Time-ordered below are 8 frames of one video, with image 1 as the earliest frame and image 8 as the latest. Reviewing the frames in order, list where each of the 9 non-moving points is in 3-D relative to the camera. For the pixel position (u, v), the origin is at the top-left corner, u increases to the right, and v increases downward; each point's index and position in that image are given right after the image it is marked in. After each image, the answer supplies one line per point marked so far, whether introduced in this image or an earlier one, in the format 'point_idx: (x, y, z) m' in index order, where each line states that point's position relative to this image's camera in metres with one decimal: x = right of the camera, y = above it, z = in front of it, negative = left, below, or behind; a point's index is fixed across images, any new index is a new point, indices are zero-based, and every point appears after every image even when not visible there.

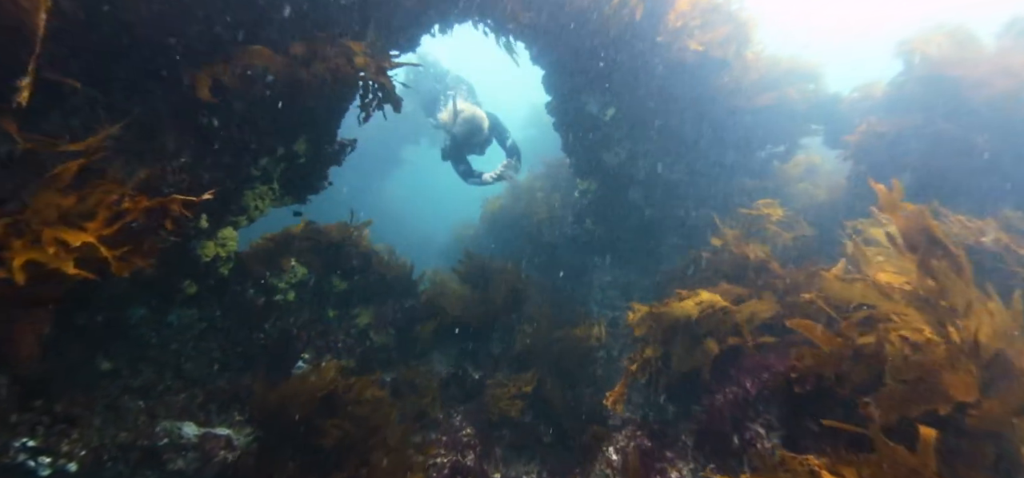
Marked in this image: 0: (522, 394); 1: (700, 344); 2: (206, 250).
0: (-0.1, -1.2, +3.2) m
1: (+1.2, -0.6, +2.7) m
2: (-2.1, -0.1, +3.4) m
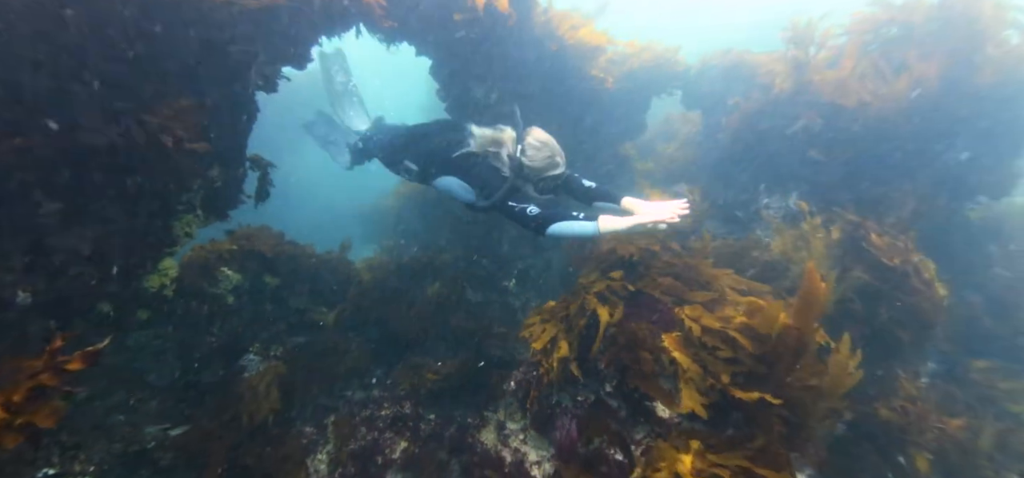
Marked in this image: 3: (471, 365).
0: (-0.8, -1.2, +4.1) m
1: (+0.5, -0.5, +3.7) m
2: (-2.9, -0.3, +3.8) m
3: (-0.4, -1.1, +4.1) m
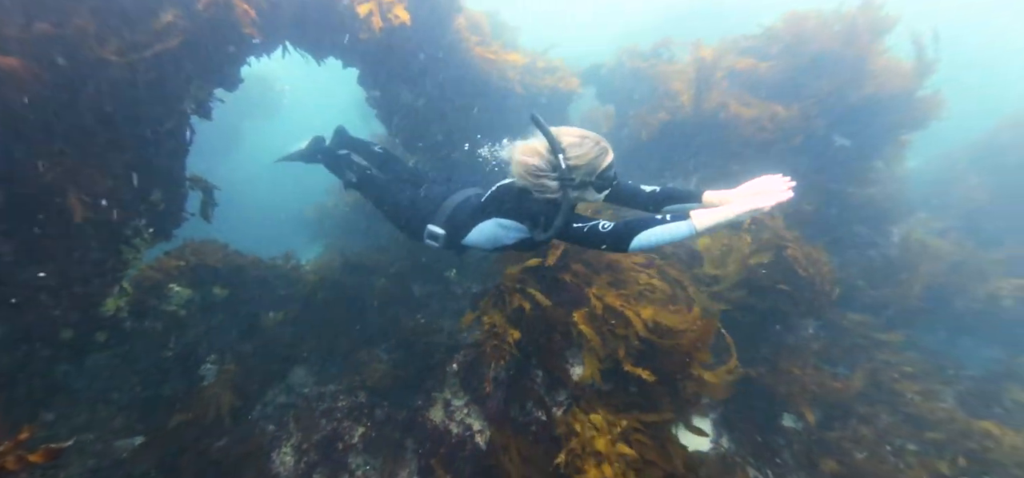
0: (-1.3, -1.2, +4.5) m
1: (0.0, -0.5, +4.2) m
2: (-3.4, -0.6, +4.0) m
3: (-0.9, -1.1, +4.6) m
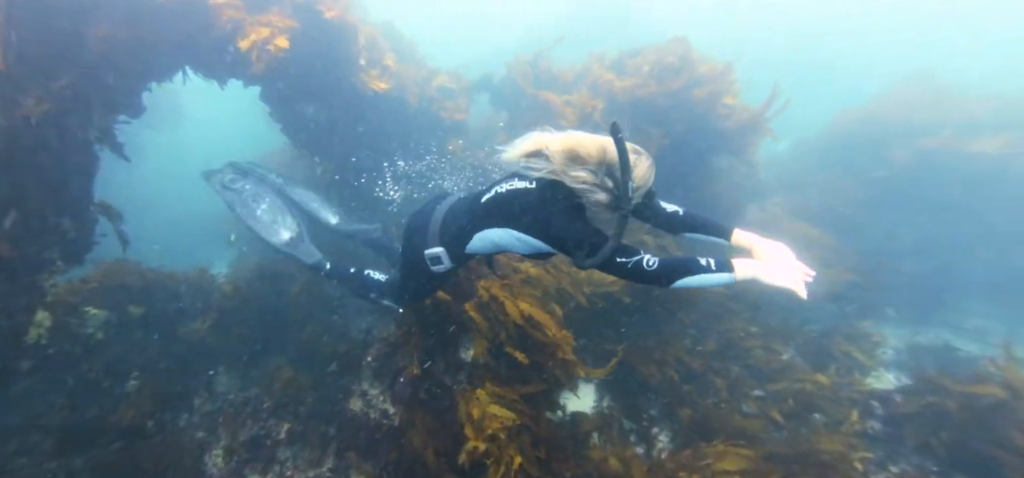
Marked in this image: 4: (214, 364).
0: (-2.3, -1.3, +4.9) m
1: (-1.0, -0.5, +4.7) m
2: (-4.4, -0.8, +4.2) m
3: (-1.9, -1.2, +5.0) m
4: (-3.1, -1.3, +5.0) m
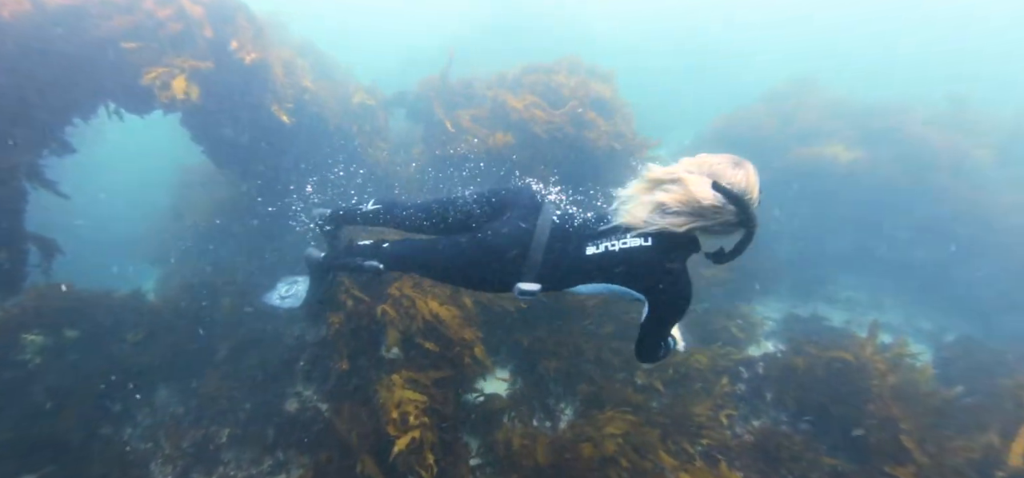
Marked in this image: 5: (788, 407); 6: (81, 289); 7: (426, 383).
0: (-3.1, -1.5, +5.3) m
1: (-1.9, -0.6, +5.1) m
2: (-5.2, -1.2, +4.5) m
3: (-2.7, -1.4, +5.4) m
4: (-4.0, -1.6, +5.3) m
5: (+2.7, -1.6, +4.6) m
6: (-5.4, -0.7, +6.1) m
7: (-0.8, -1.3, +4.4) m
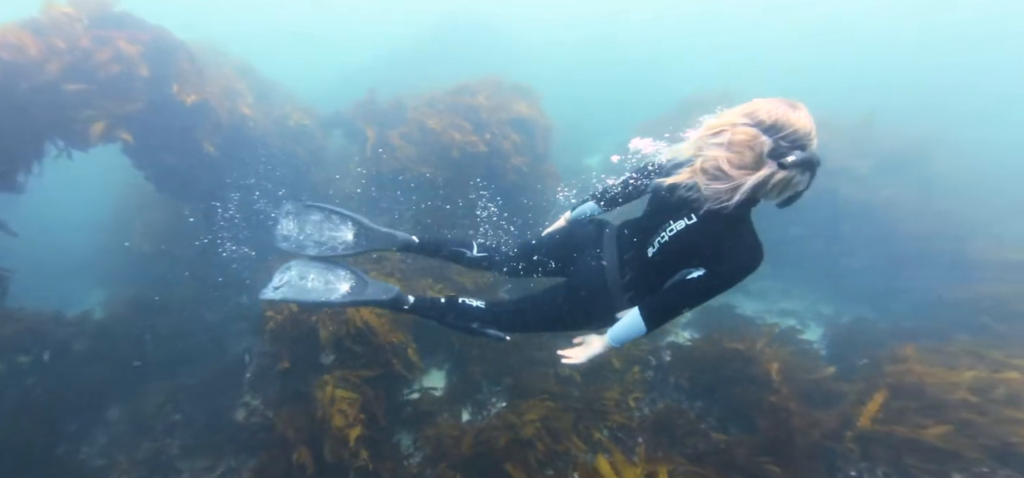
0: (-3.9, -1.8, +5.6) m
1: (-2.7, -0.8, +5.5) m
2: (-6.0, -1.5, +4.7) m
3: (-3.5, -1.6, +5.7) m
4: (-4.7, -1.9, +5.6) m
5: (+1.9, -1.6, +5.2) m
6: (-6.2, -1.0, +6.3) m
7: (-1.6, -1.5, +4.8) m
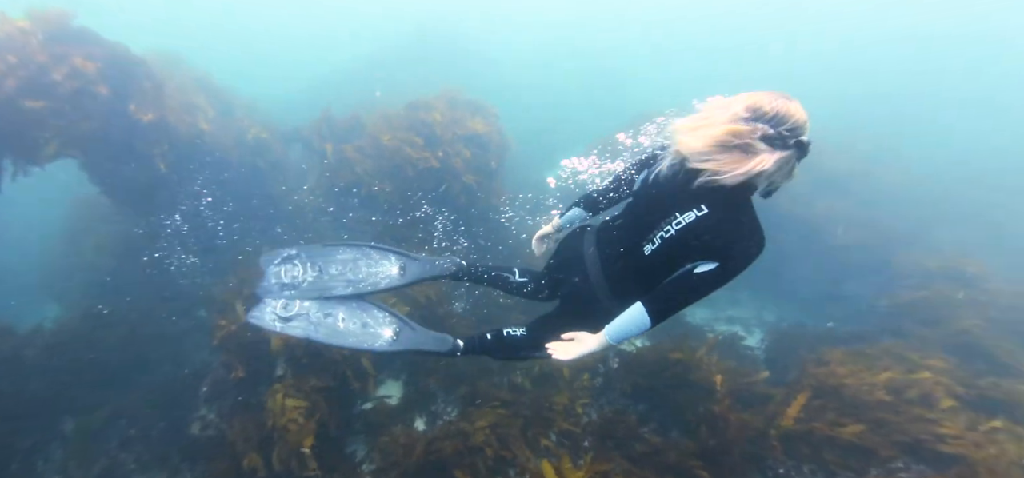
0: (-4.5, -2.0, +5.7) m
1: (-3.2, -1.0, +5.6) m
2: (-6.5, -1.7, +4.7) m
3: (-4.1, -1.8, +5.8) m
4: (-5.3, -2.1, +5.6) m
5: (+1.4, -1.8, +5.4) m
6: (-6.8, -1.2, +6.3) m
7: (-2.1, -1.6, +4.9) m
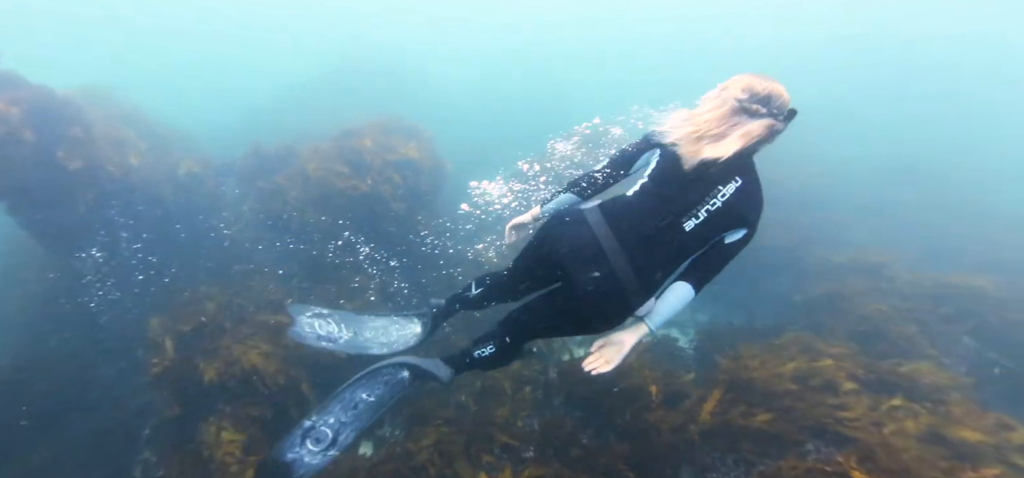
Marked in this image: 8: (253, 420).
0: (-5.1, -2.5, +5.6) m
1: (-4.0, -1.4, +5.6) m
2: (-7.1, -2.3, +4.5) m
3: (-4.7, -2.3, +5.7) m
4: (-5.9, -2.6, +5.5) m
5: (+0.7, -1.9, +5.6) m
6: (-7.5, -1.9, +6.0) m
7: (-2.7, -2.0, +5.0) m
8: (-2.6, -2.0, +5.1) m
